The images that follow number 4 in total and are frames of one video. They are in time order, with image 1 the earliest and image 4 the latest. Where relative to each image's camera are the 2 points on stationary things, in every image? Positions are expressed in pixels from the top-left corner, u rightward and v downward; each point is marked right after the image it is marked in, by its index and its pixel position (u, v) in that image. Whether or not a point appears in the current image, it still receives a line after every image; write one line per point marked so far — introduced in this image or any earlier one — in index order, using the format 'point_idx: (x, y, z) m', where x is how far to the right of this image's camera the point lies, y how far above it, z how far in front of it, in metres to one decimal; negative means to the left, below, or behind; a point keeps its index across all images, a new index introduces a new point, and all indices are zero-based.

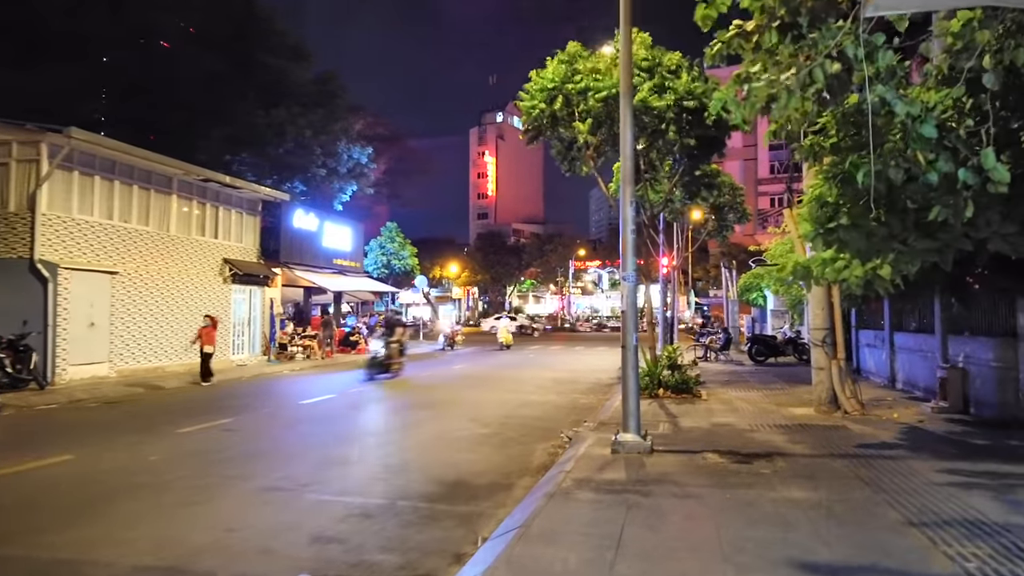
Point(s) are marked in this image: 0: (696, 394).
0: (+3.8, -2.2, +15.8) m
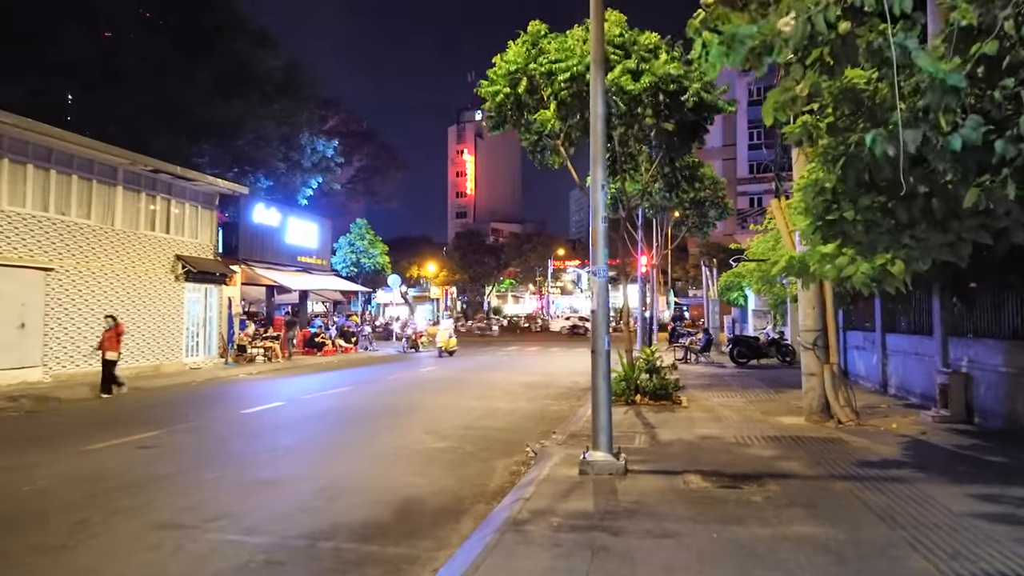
0: (+3.1, -2.1, +14.7) m
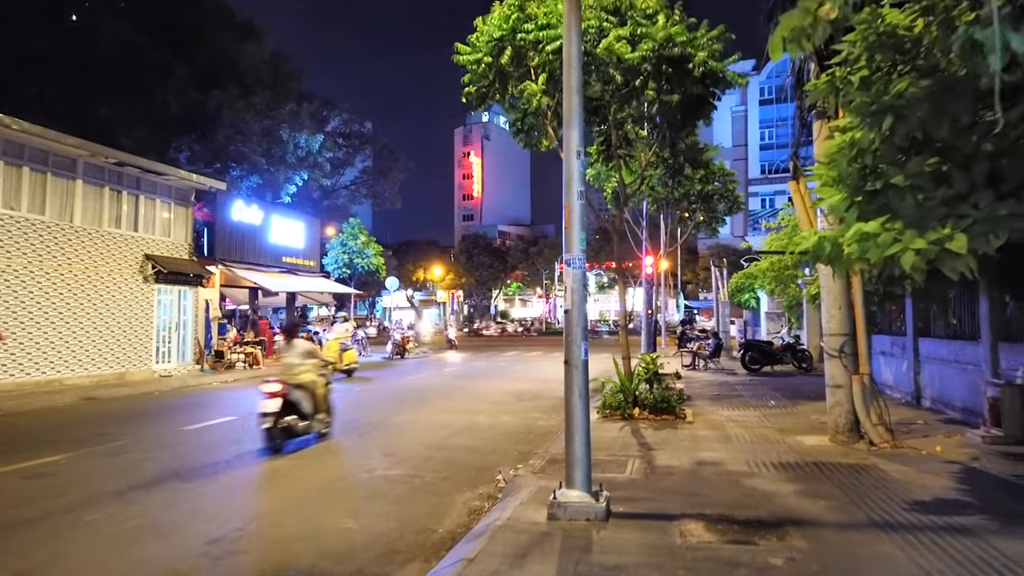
0: (+2.8, -2.1, +12.9) m
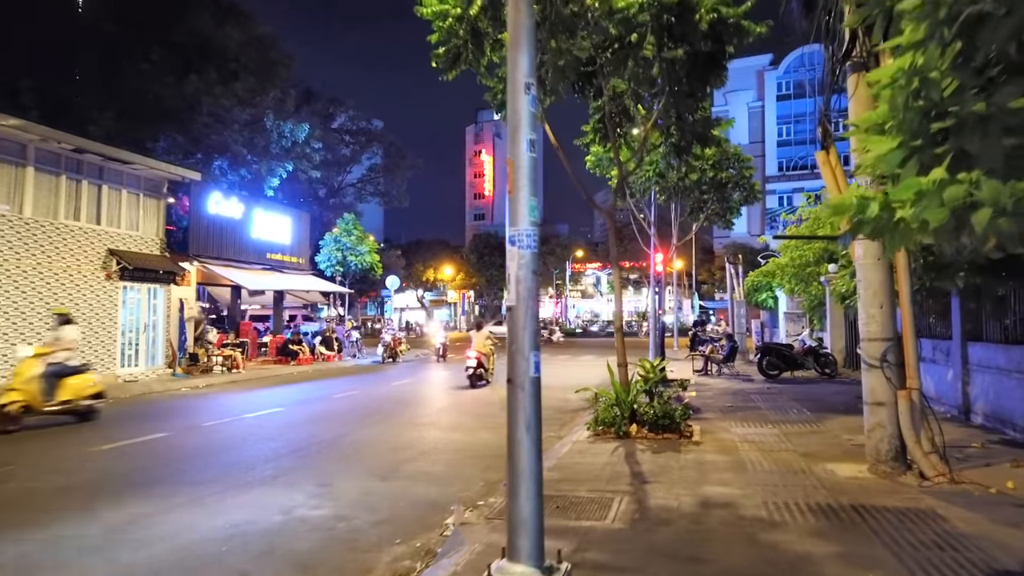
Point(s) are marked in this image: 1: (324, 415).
0: (+2.4, -2.0, +10.9) m
1: (-3.6, -2.4, +14.7) m
